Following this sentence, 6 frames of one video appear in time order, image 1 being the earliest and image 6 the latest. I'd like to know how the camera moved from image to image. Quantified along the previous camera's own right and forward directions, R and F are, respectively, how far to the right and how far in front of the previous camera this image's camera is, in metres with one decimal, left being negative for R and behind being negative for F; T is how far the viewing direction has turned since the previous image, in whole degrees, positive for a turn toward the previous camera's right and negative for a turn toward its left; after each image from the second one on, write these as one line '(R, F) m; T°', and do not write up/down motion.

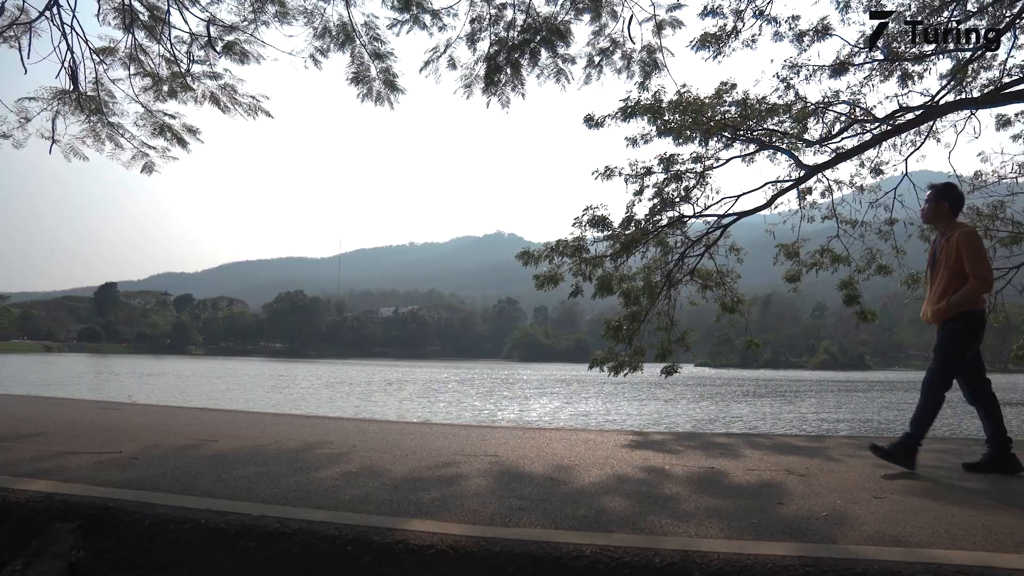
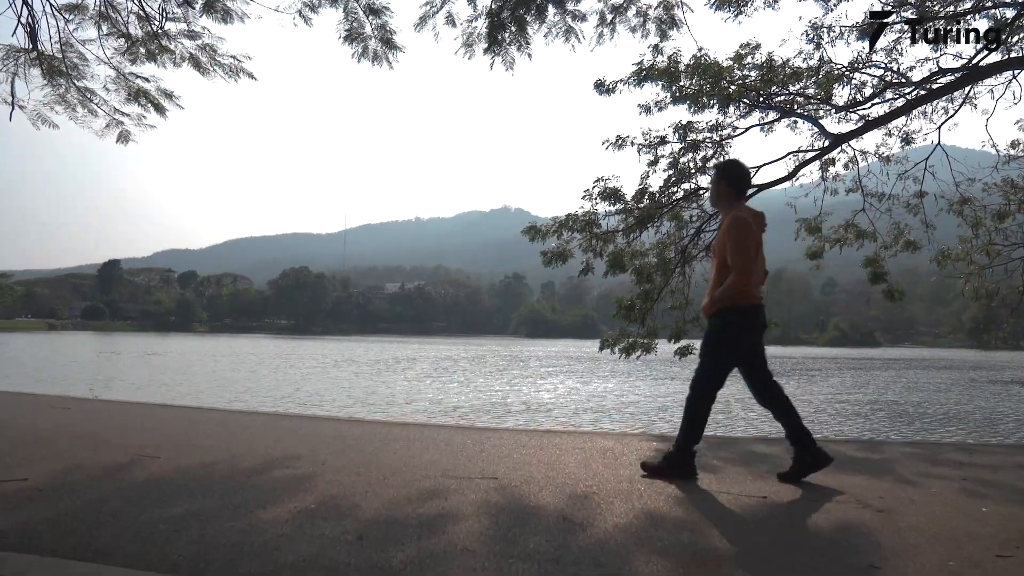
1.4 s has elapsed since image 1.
(0.0, +0.7) m; -1°
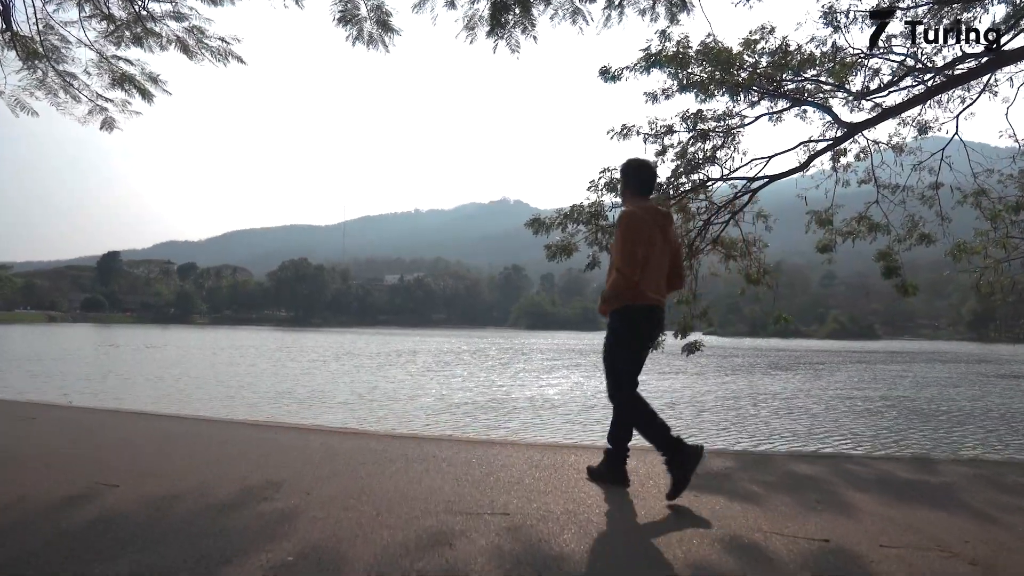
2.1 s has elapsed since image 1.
(0.0, +0.4) m; 0°
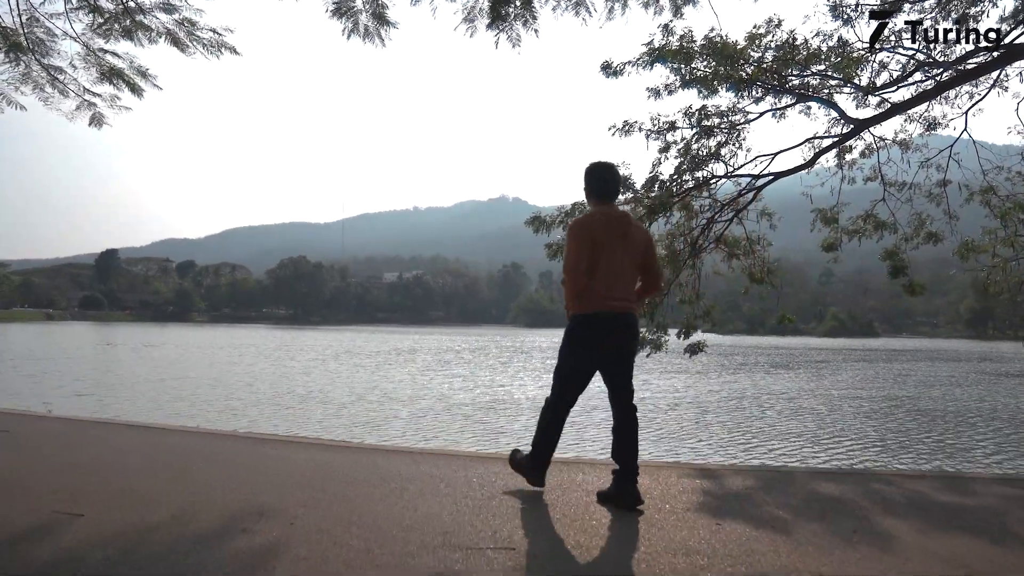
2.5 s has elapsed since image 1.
(0.0, +0.2) m; 0°
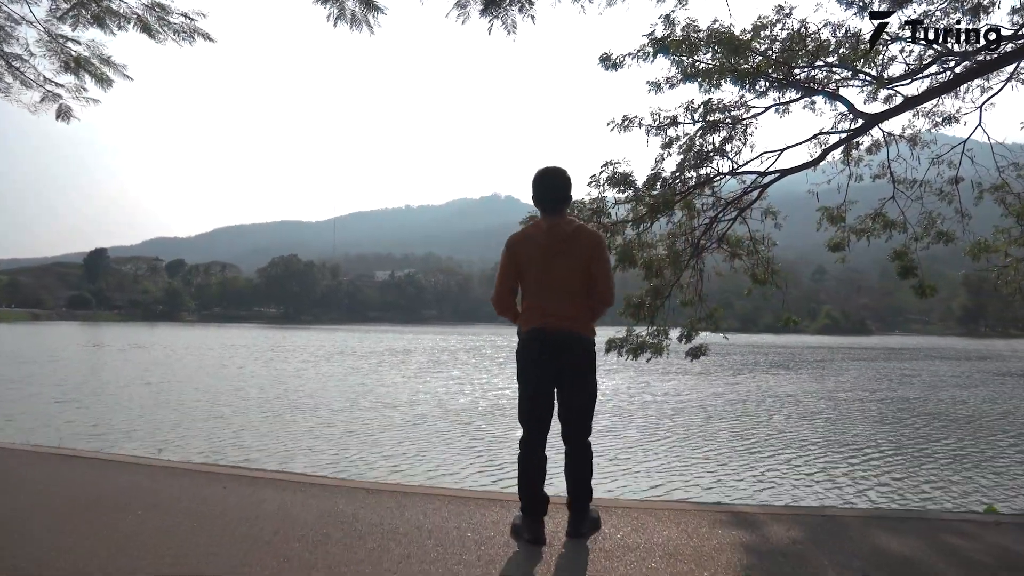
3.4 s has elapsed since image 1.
(0.0, +0.5) m; +1°
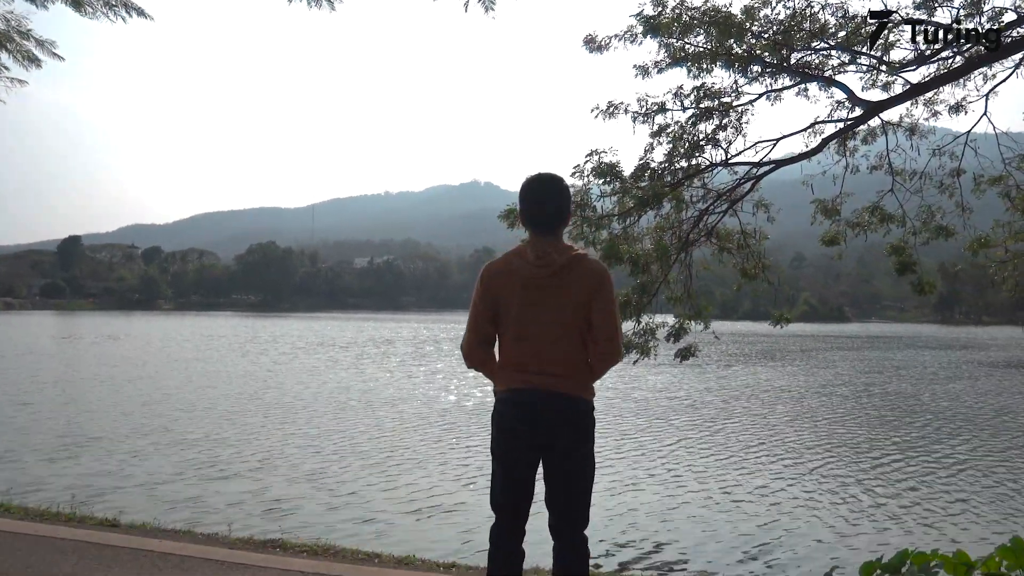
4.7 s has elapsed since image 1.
(0.0, +0.7) m; +1°
